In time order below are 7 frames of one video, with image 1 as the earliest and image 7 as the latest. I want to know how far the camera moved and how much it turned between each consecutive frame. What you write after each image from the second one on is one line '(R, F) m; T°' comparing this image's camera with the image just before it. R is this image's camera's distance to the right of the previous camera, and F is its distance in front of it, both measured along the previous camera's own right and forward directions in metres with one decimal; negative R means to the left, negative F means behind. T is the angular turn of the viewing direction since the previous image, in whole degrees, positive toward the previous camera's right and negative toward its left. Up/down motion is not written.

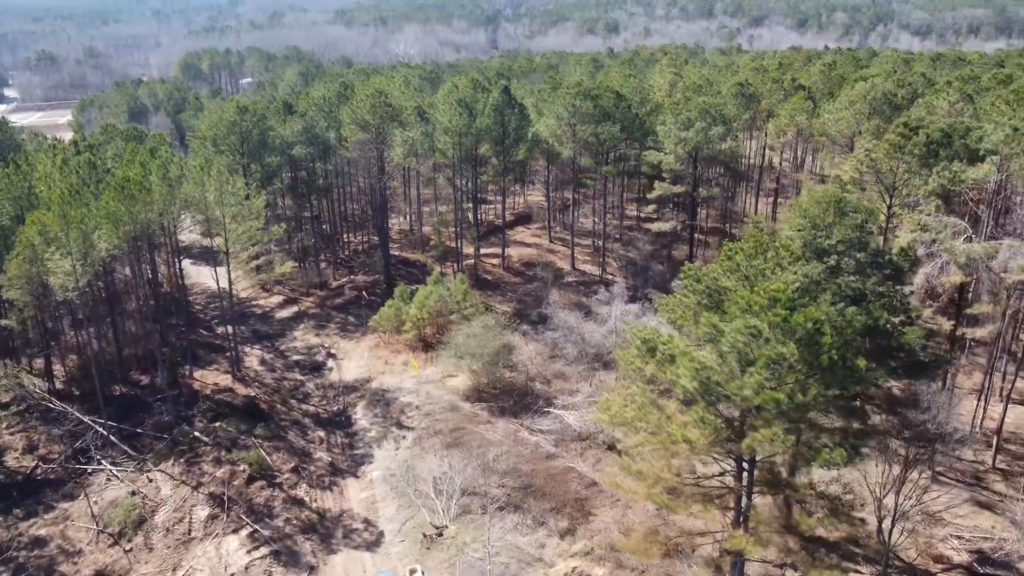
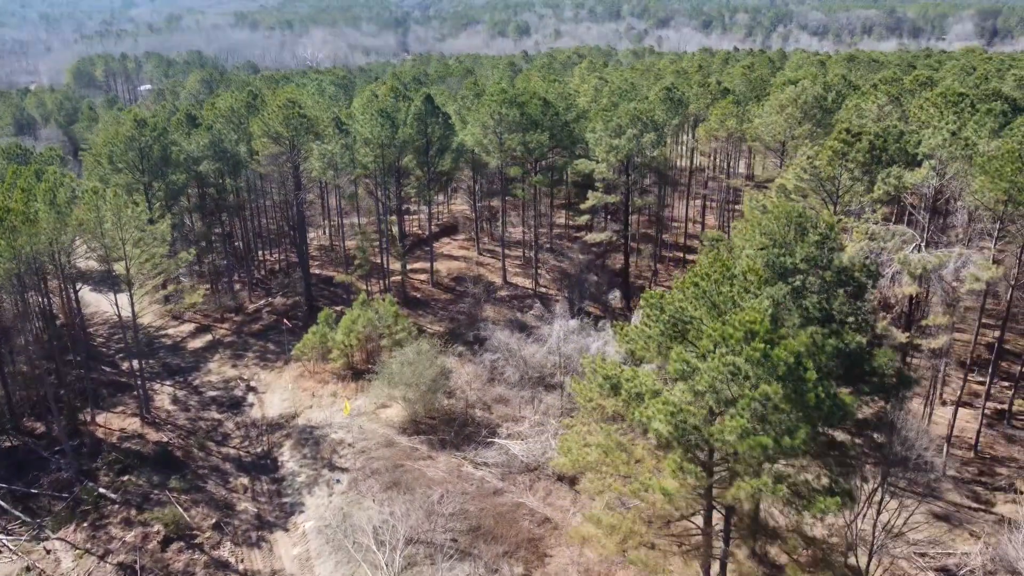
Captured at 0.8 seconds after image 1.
(-0.6, +1.8) m; +6°
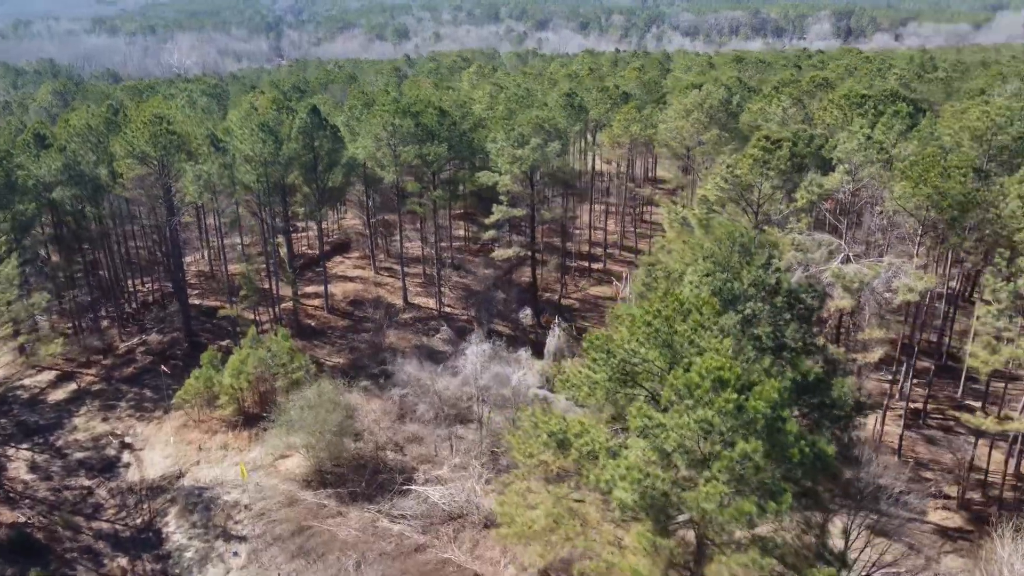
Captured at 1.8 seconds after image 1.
(-0.6, +2.4) m; +8°
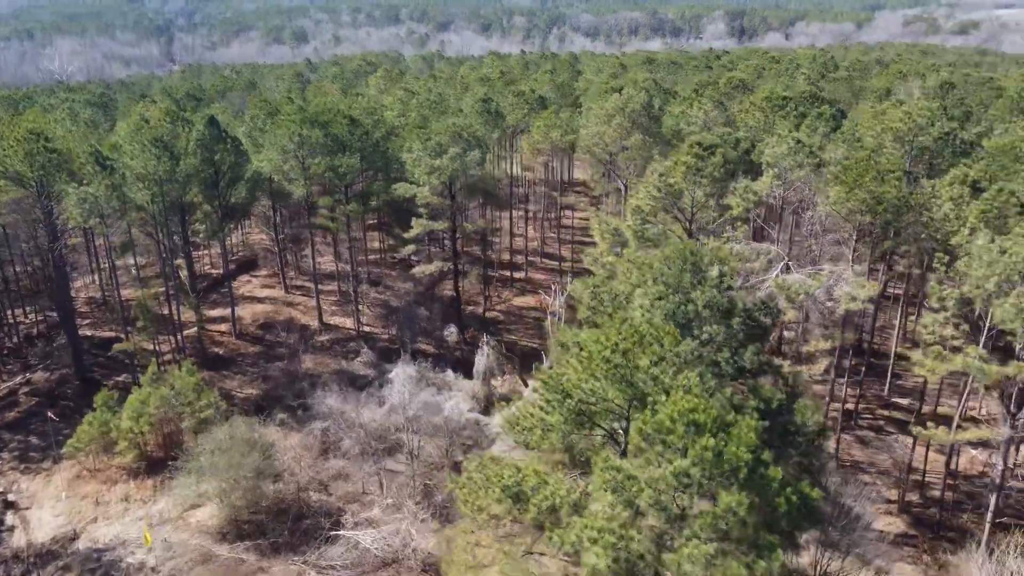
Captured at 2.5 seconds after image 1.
(-0.5, +1.6) m; +6°
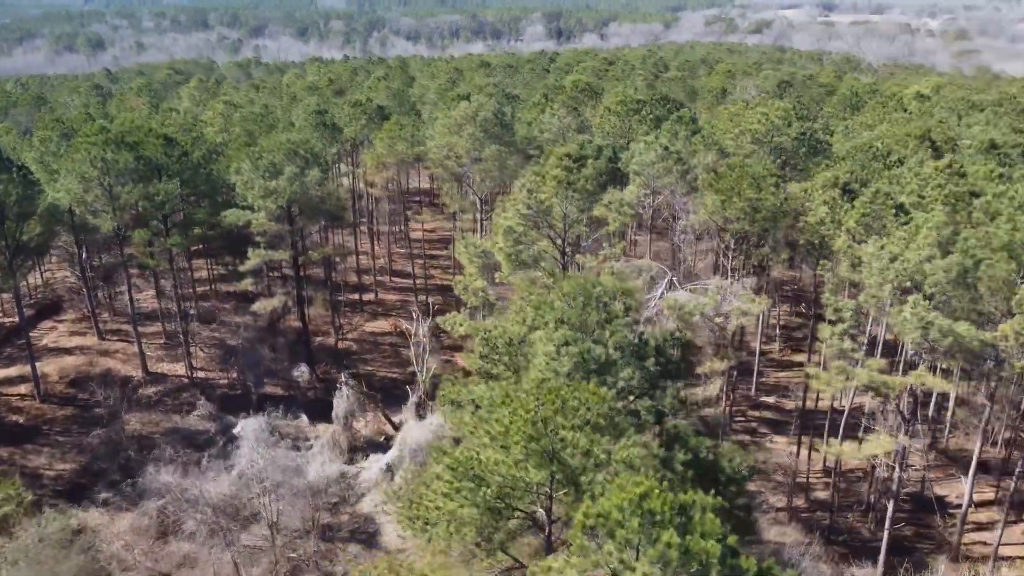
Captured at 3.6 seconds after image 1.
(-0.6, +2.5) m; +11°
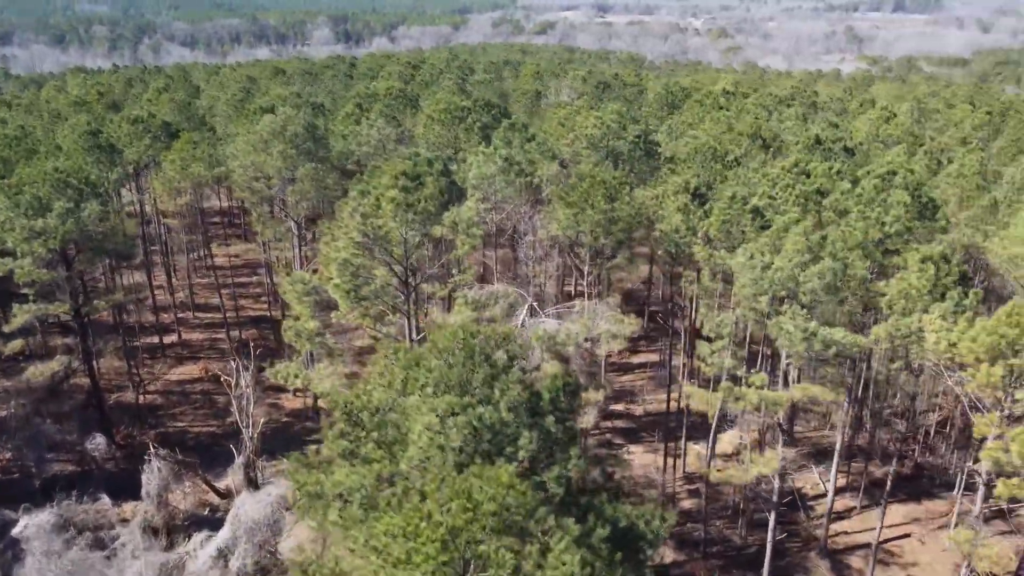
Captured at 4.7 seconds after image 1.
(-0.7, +2.5) m; +13°
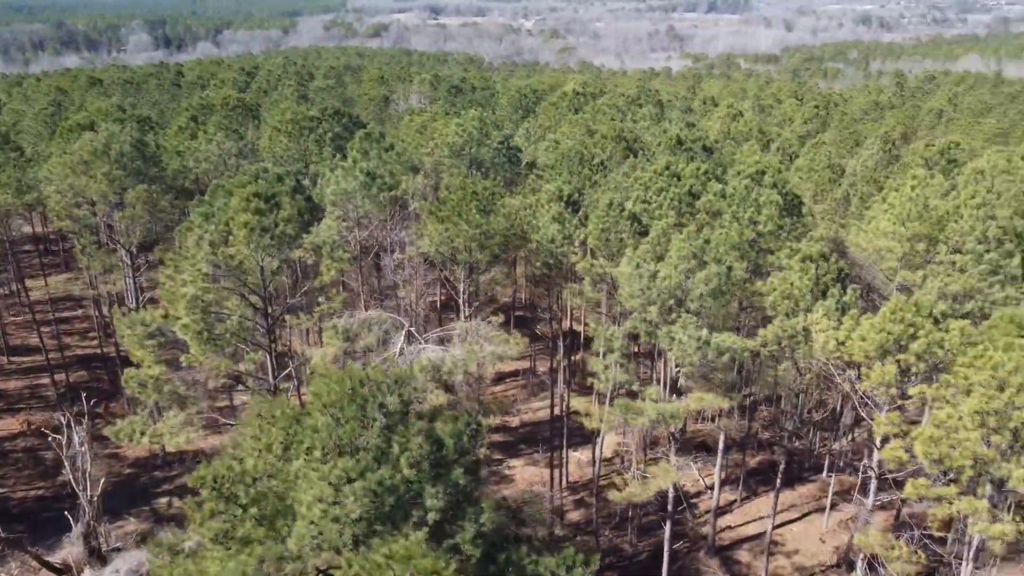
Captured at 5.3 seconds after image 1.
(-0.5, +1.3) m; +10°
